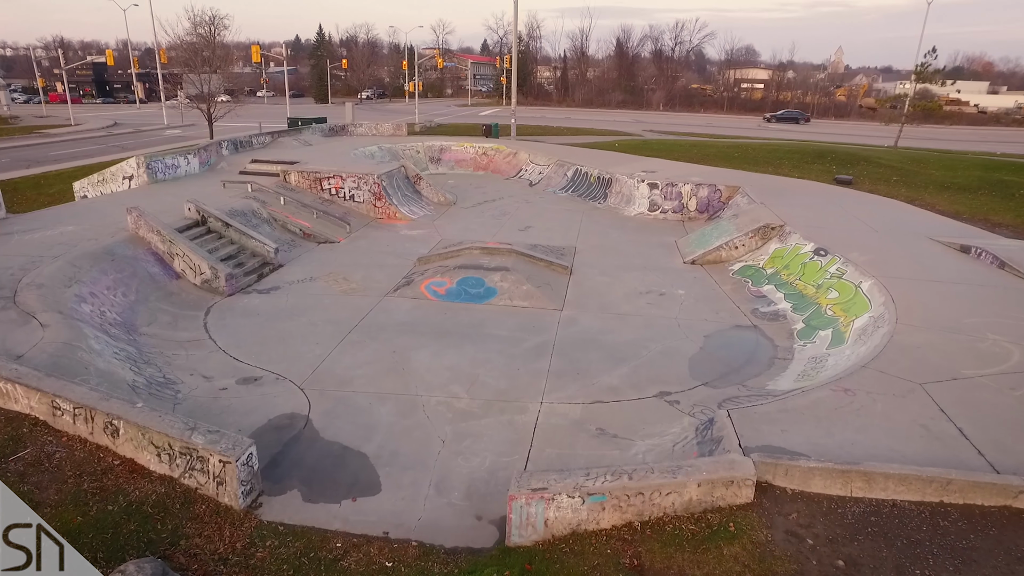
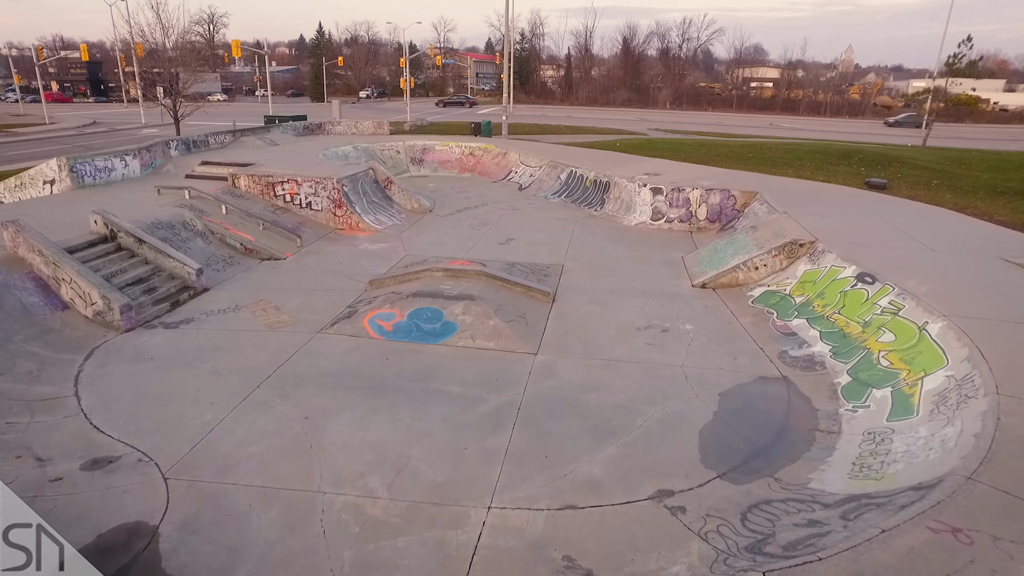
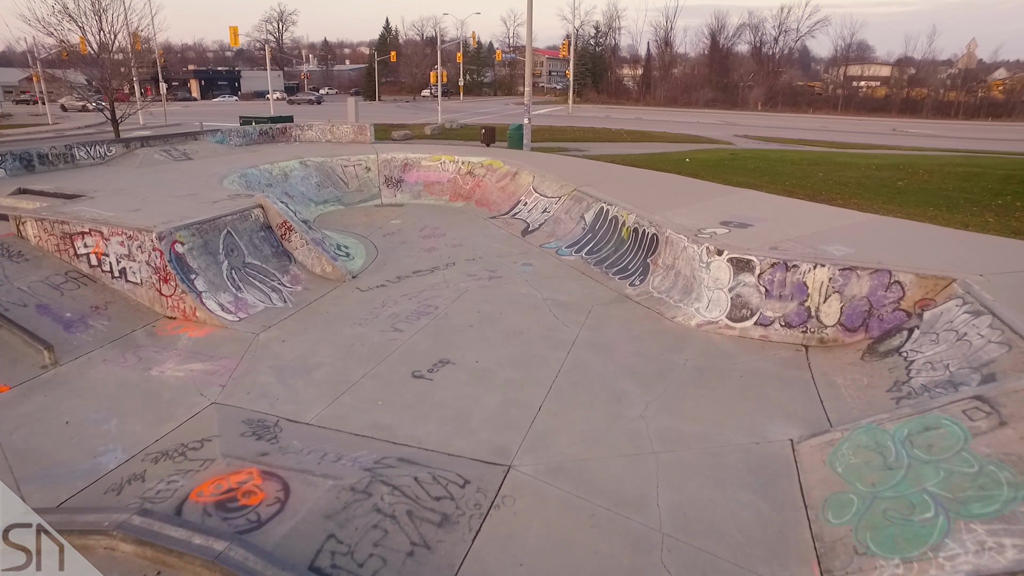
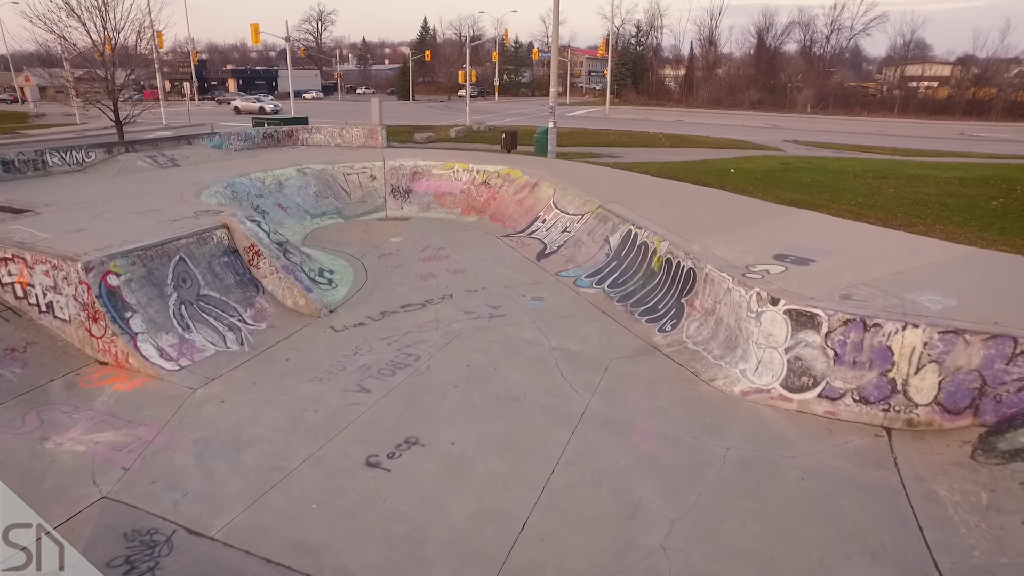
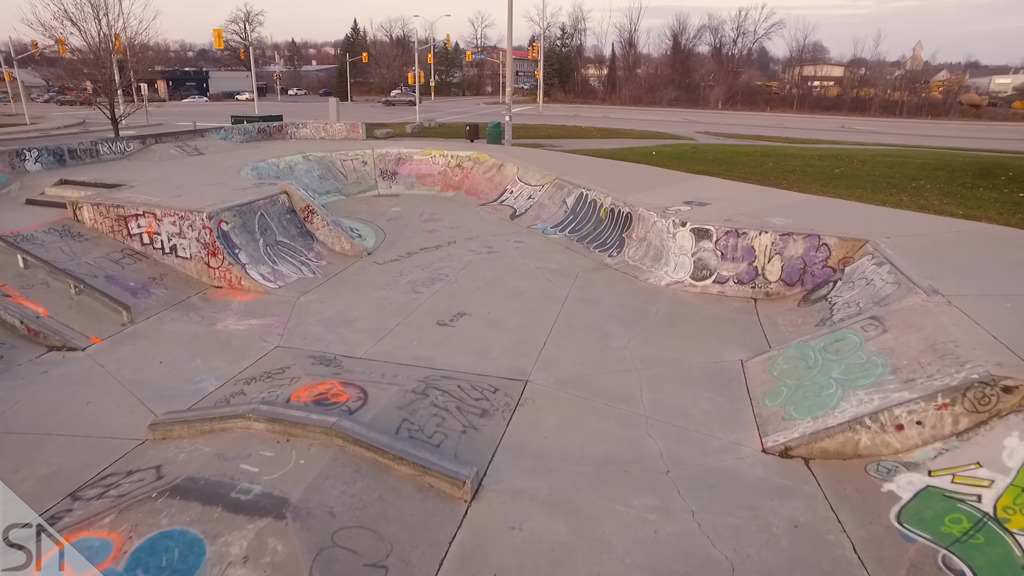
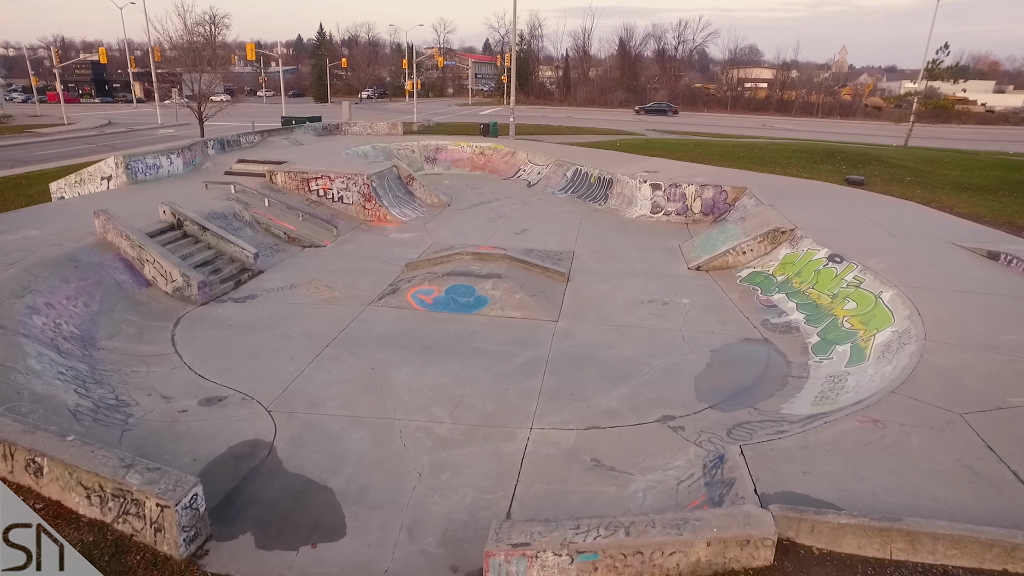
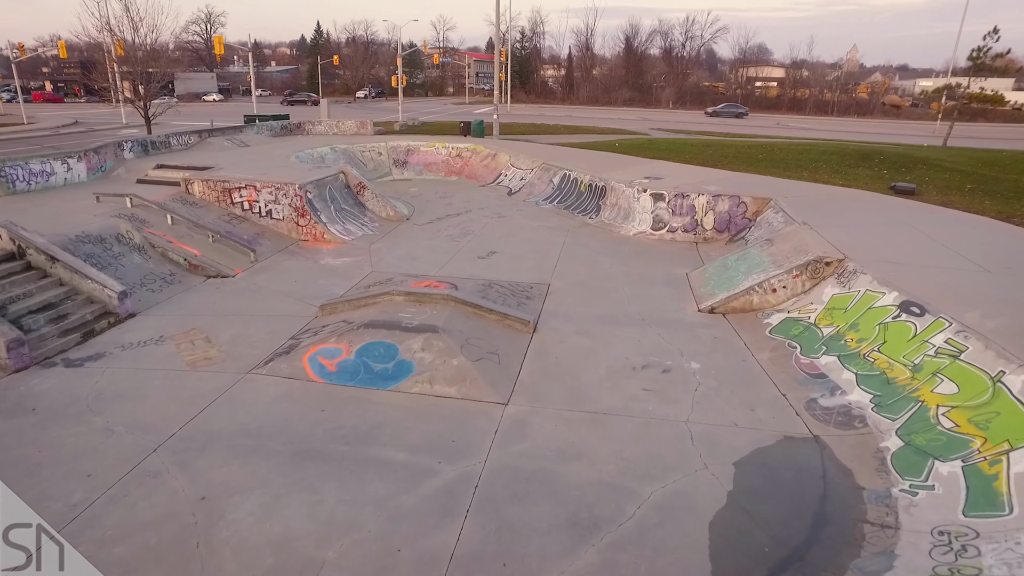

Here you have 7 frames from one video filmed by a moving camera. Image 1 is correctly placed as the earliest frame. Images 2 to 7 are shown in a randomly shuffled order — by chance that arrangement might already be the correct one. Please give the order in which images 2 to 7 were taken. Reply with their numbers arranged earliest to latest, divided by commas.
6, 2, 7, 5, 3, 4
